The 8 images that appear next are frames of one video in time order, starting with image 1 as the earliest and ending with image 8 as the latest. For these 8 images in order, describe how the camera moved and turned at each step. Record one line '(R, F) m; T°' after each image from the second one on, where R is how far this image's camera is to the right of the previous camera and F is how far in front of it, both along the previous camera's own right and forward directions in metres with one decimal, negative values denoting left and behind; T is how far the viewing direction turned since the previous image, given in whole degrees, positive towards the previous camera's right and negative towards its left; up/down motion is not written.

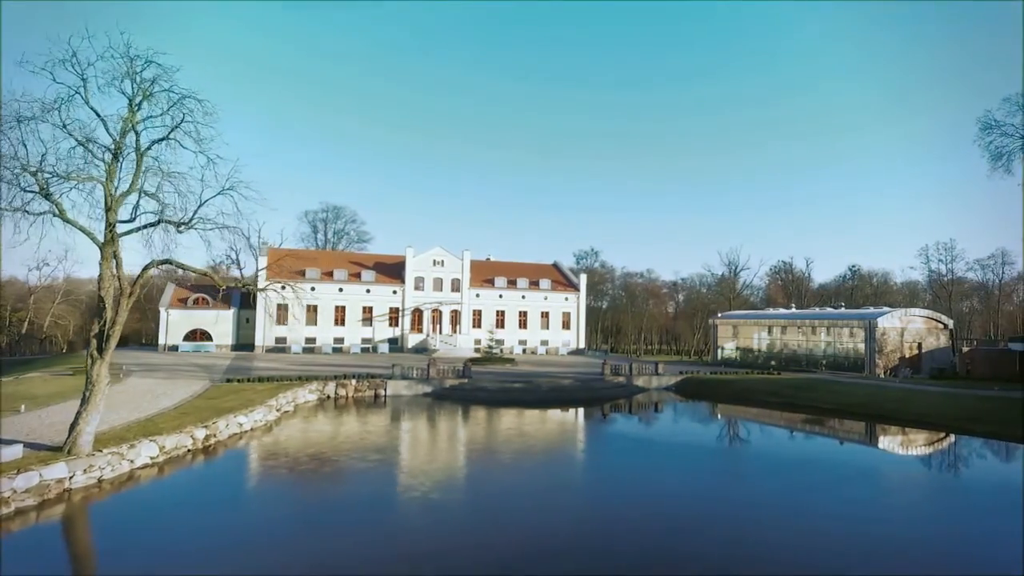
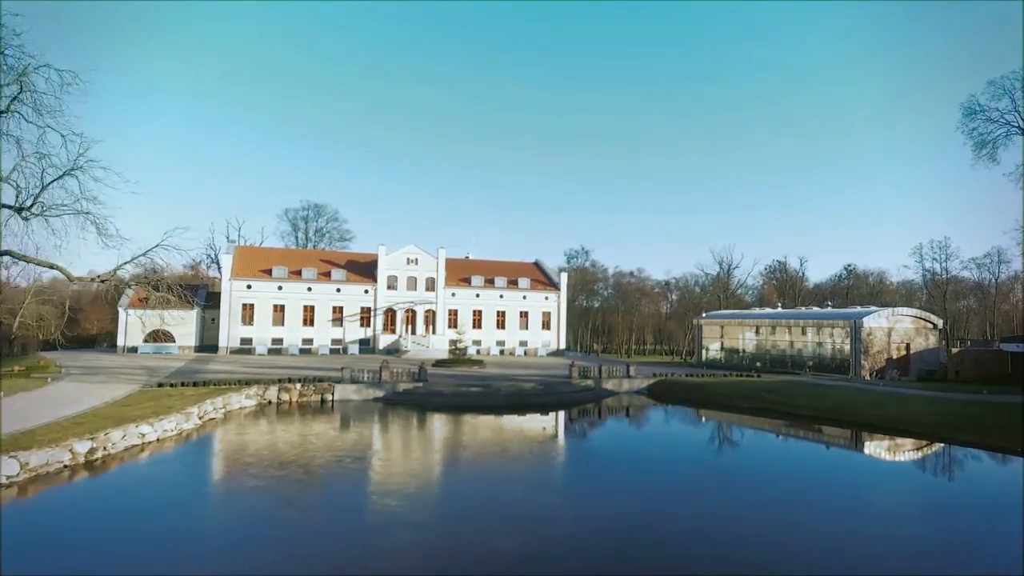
(+1.7, +1.5) m; 0°
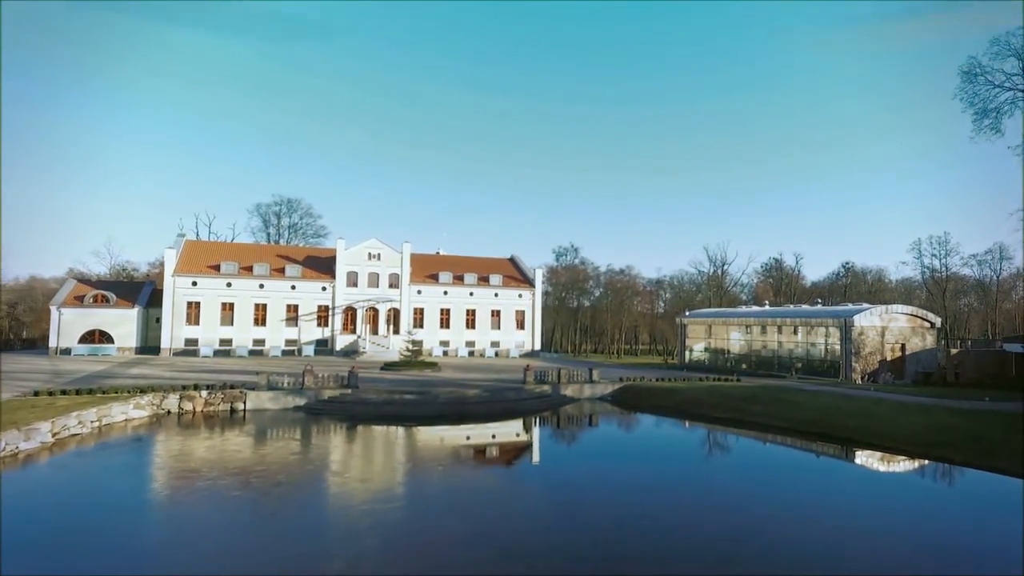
(+2.2, +2.9) m; 0°
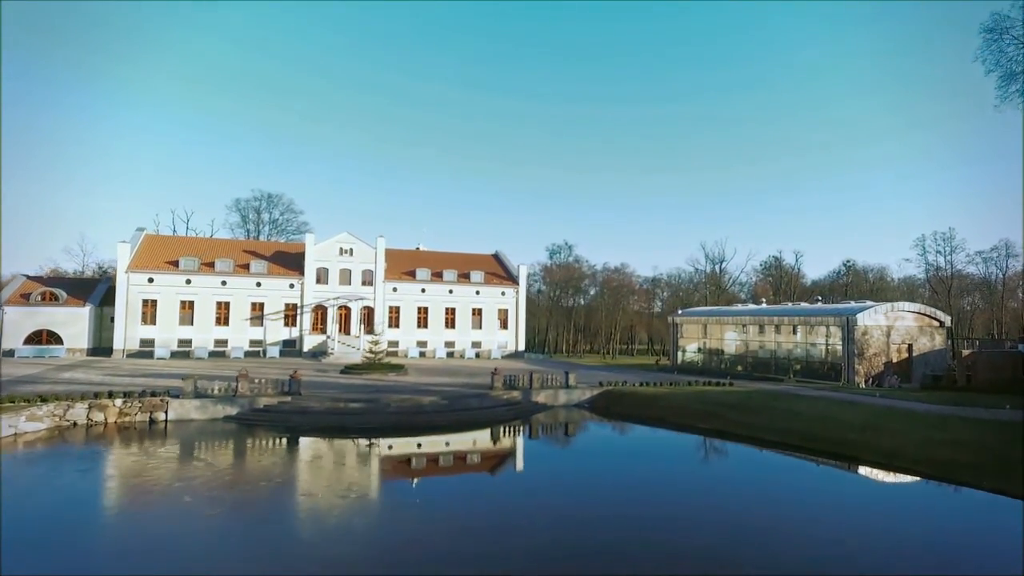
(+1.3, +2.5) m; 0°
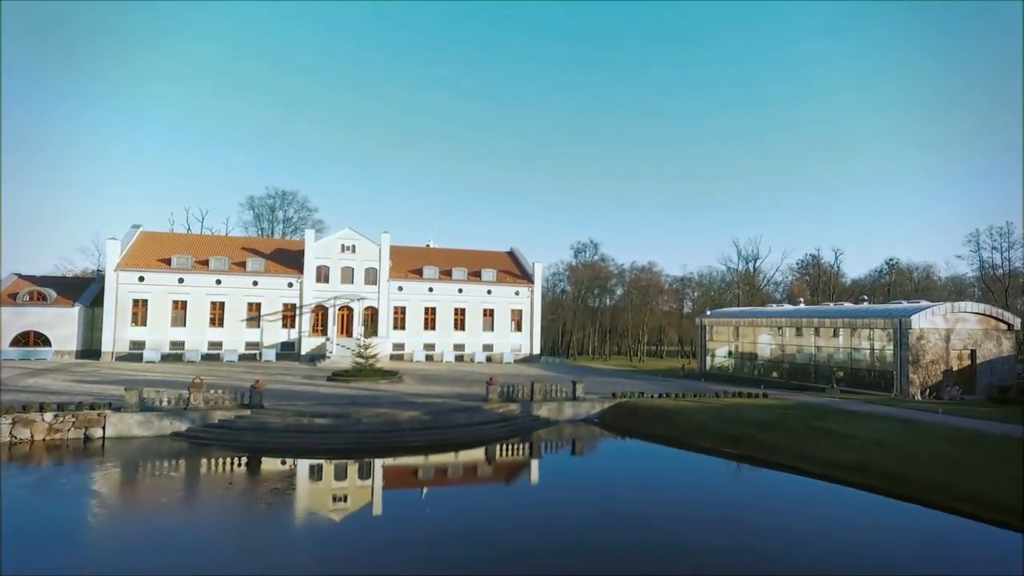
(+1.1, +2.9) m; -3°
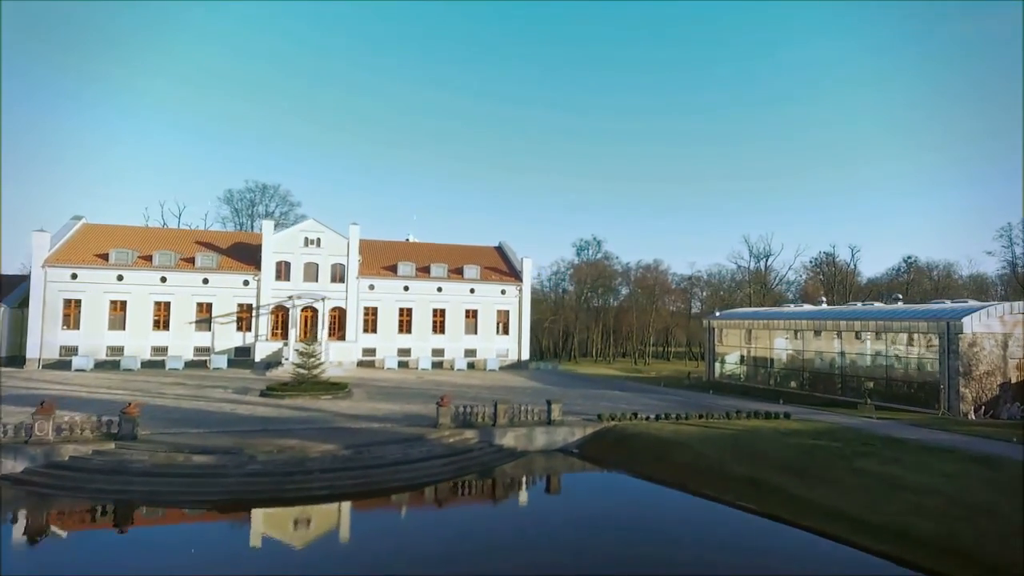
(+1.4, +4.2) m; -1°
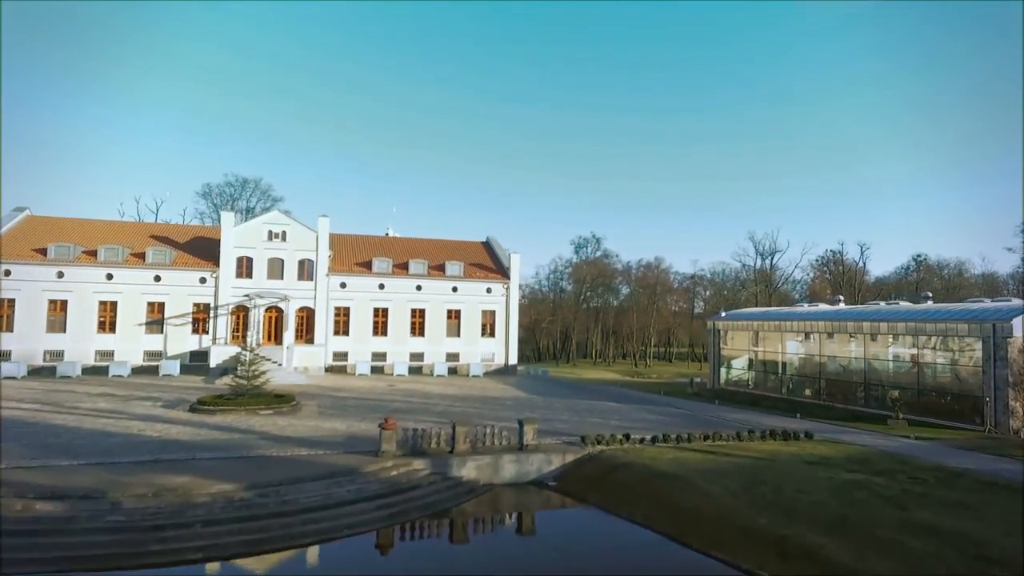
(+0.9, +3.1) m; 0°
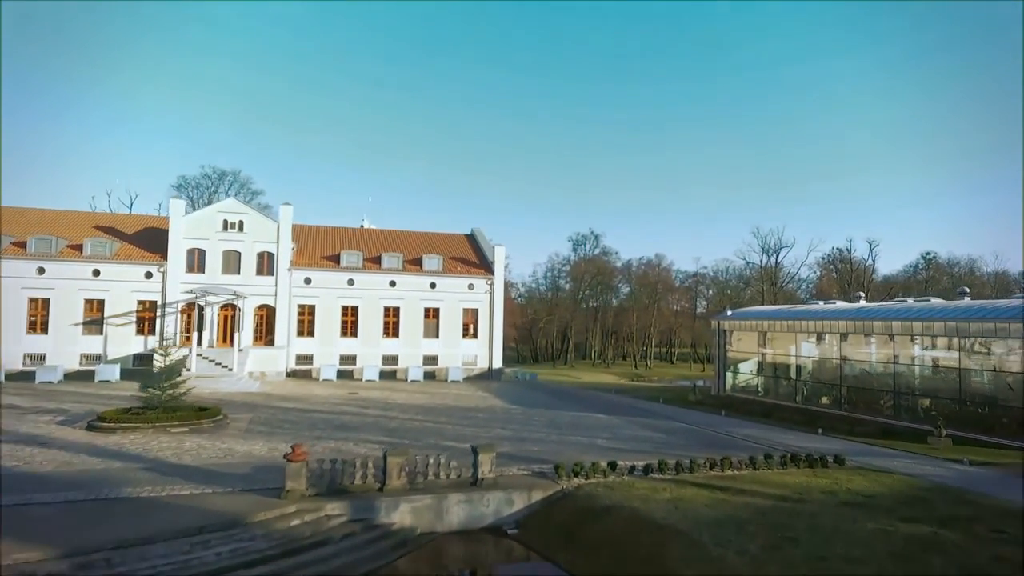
(+0.9, +3.1) m; 0°
